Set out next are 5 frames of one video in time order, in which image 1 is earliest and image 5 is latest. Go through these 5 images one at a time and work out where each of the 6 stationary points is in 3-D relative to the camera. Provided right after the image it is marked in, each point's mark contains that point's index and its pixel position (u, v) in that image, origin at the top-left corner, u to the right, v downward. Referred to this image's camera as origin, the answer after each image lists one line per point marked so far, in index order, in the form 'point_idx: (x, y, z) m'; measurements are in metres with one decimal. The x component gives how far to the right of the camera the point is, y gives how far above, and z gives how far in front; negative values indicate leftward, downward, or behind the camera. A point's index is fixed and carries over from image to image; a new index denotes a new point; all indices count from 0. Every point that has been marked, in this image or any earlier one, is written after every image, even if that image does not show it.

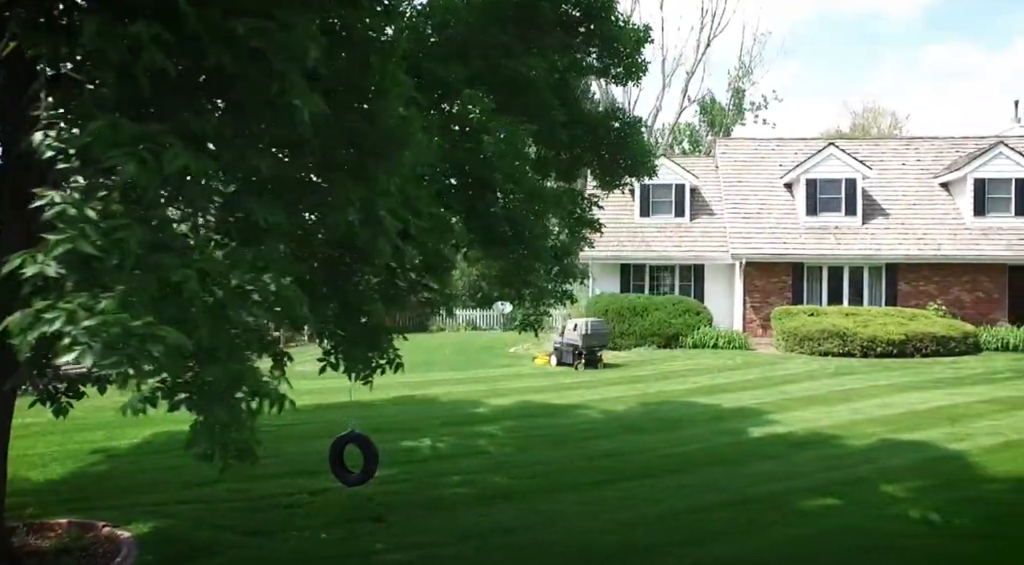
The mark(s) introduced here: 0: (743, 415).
0: (+3.5, -2.0, +12.9) m
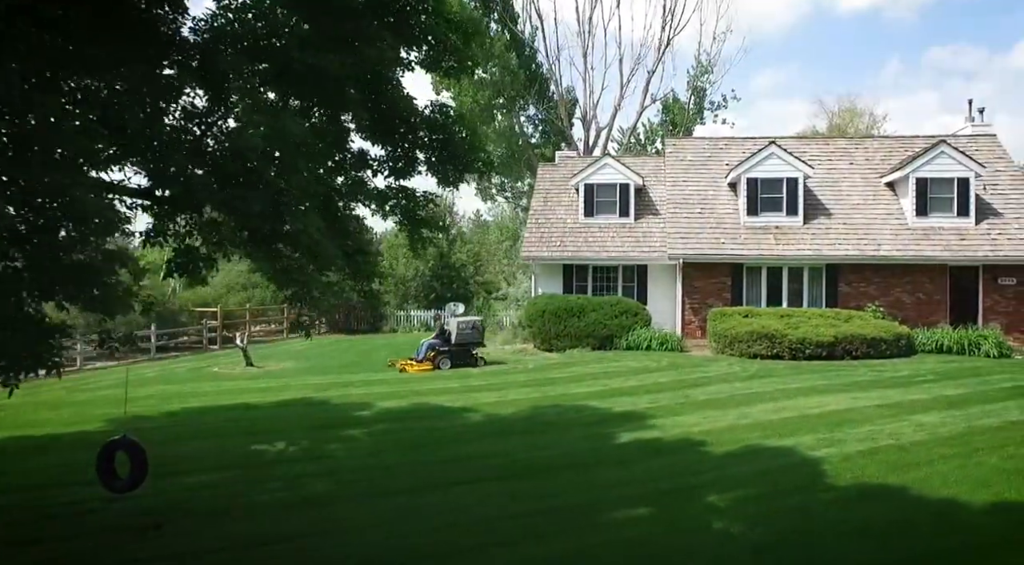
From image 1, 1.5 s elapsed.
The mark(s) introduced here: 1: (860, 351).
0: (+1.6, -2.0, +12.5) m
1: (+8.1, -1.6, +19.9) m
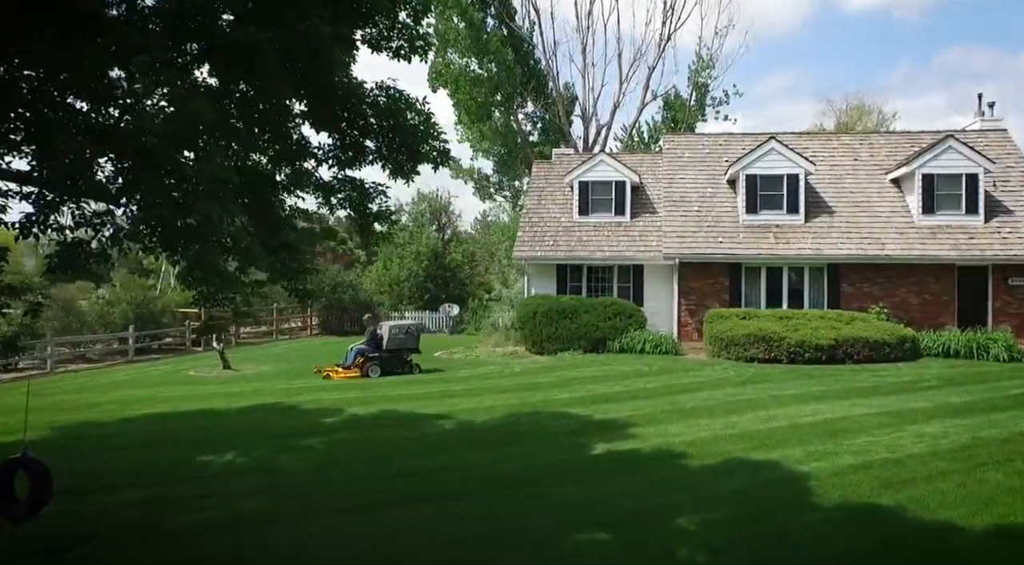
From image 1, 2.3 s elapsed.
0: (+1.2, -2.0, +11.6) m
1: (+7.8, -1.6, +19.0) m
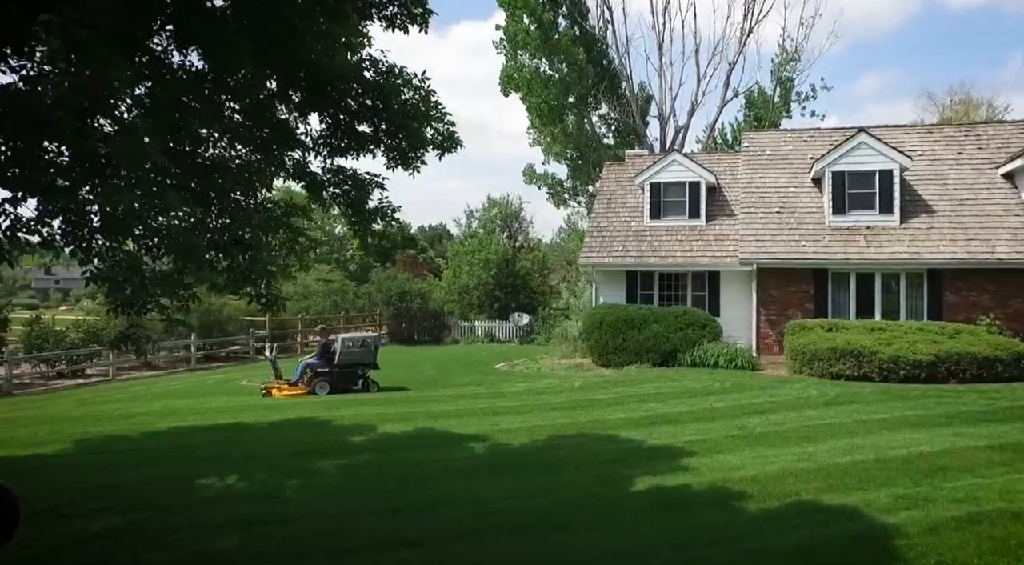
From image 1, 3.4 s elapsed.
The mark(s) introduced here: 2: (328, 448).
0: (+1.7, -2.0, +10.1) m
1: (+9.0, -1.8, +16.7) m
2: (-2.4, -2.2, +11.4) m
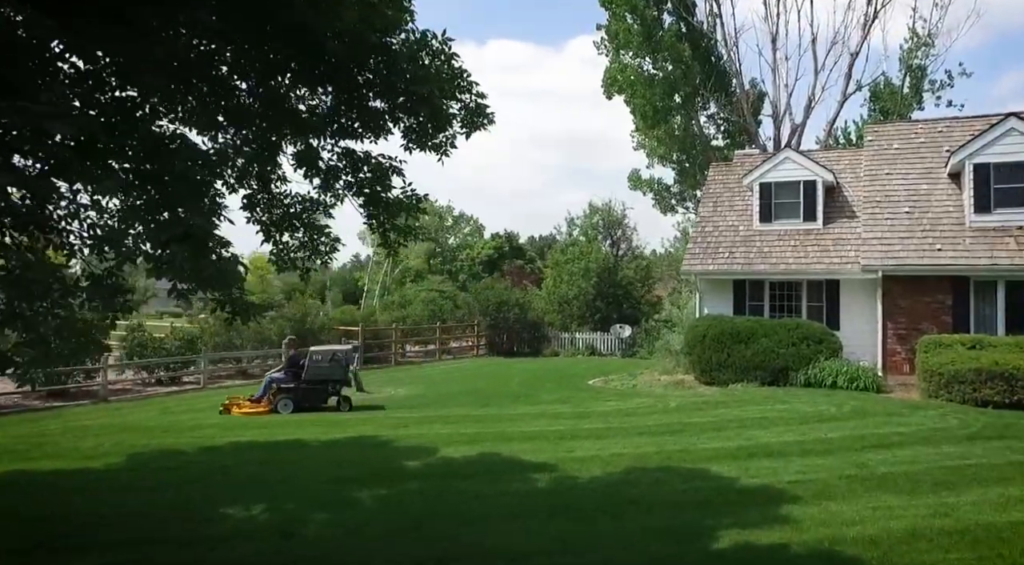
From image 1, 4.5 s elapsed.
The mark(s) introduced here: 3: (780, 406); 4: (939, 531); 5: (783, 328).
0: (+2.3, -2.1, +8.3) m
1: (+10.4, -1.9, +13.9) m
2: (-1.6, -2.3, +10.2) m
3: (+4.7, -2.2, +15.0) m
4: (+3.5, -2.0, +6.9) m
5: (+6.1, -1.0, +18.7) m
